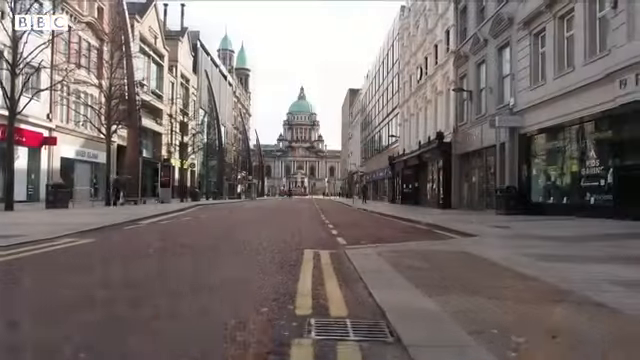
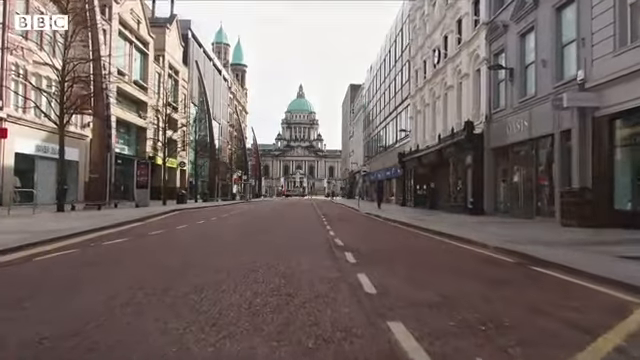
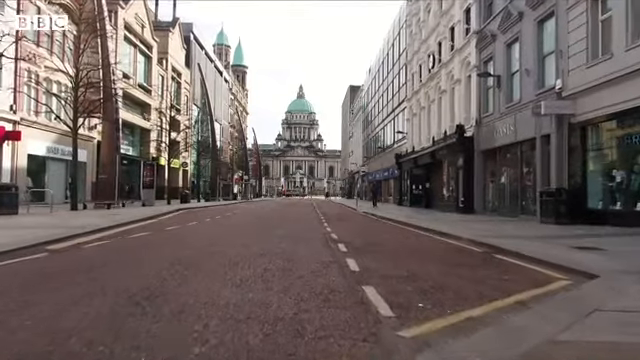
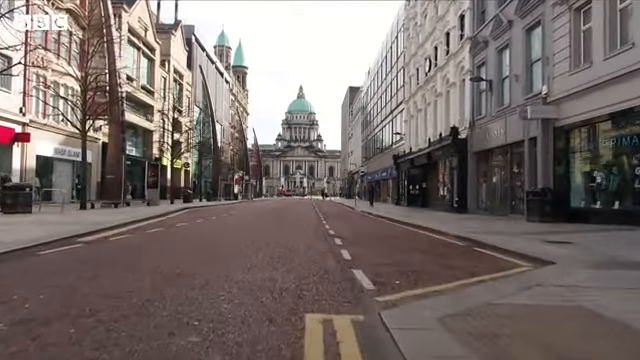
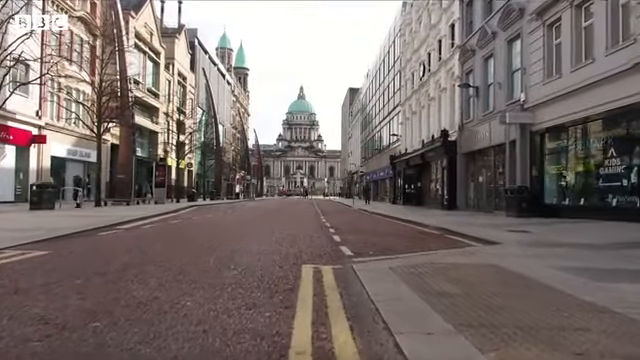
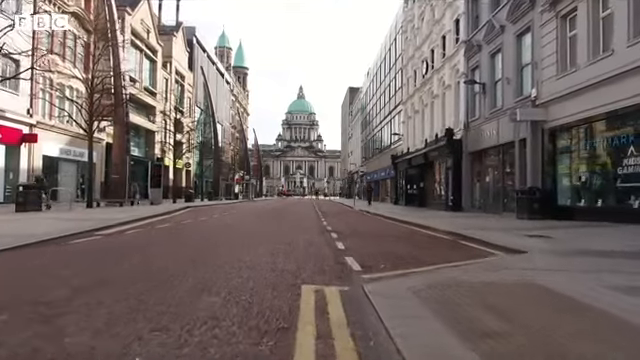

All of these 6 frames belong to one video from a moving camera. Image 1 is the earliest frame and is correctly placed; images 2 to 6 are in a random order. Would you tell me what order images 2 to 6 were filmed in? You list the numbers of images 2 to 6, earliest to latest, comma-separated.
5, 6, 4, 3, 2
